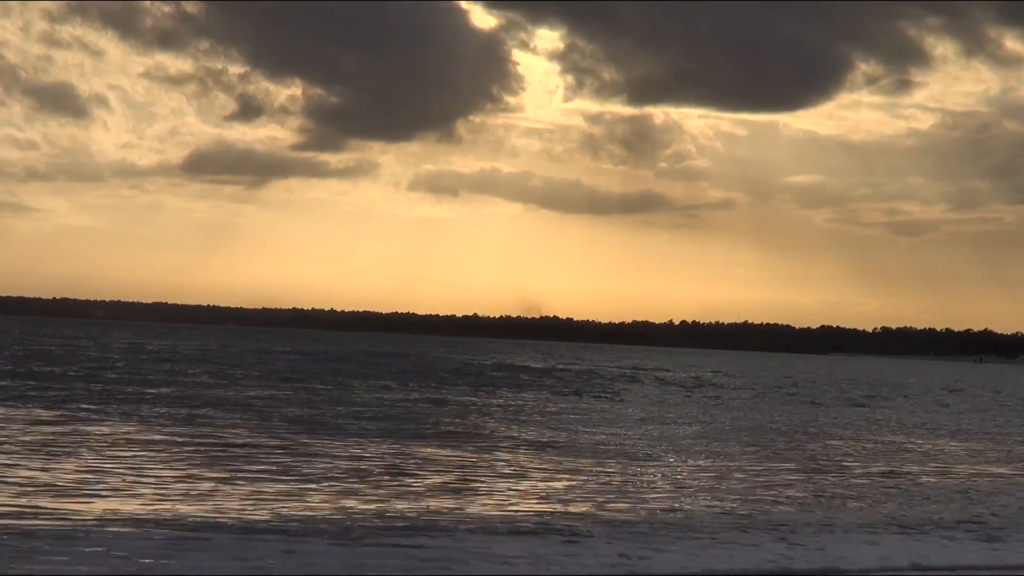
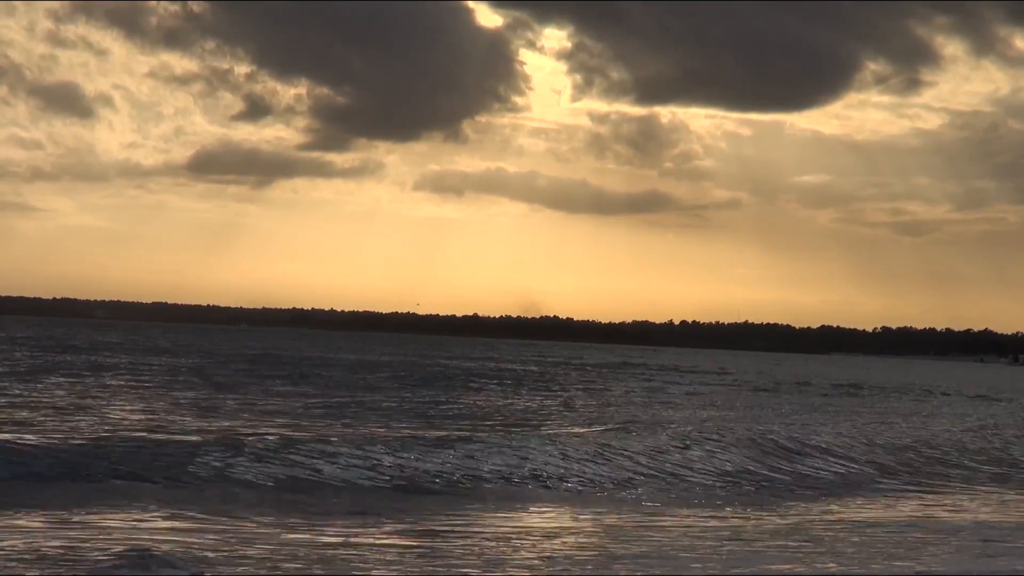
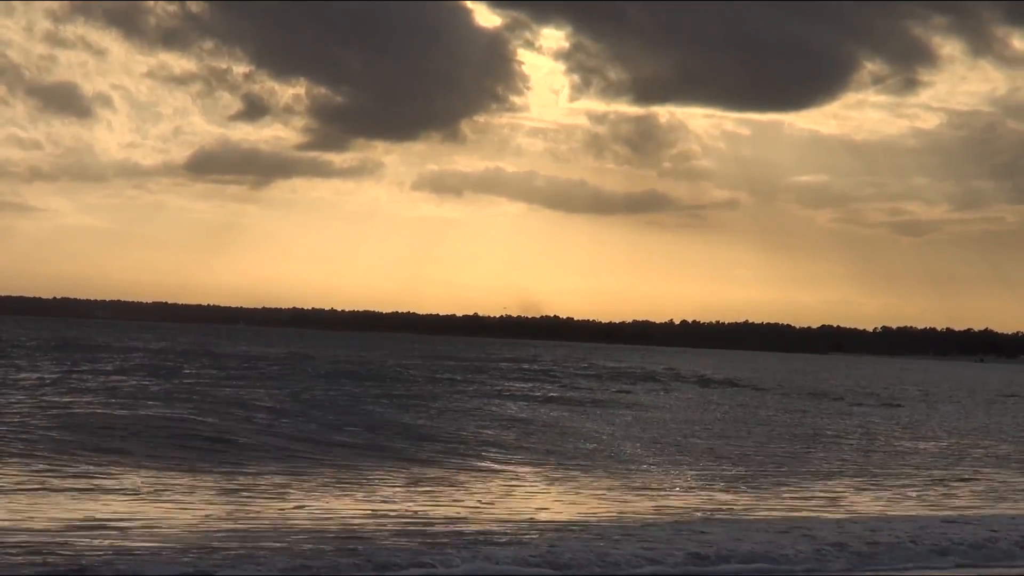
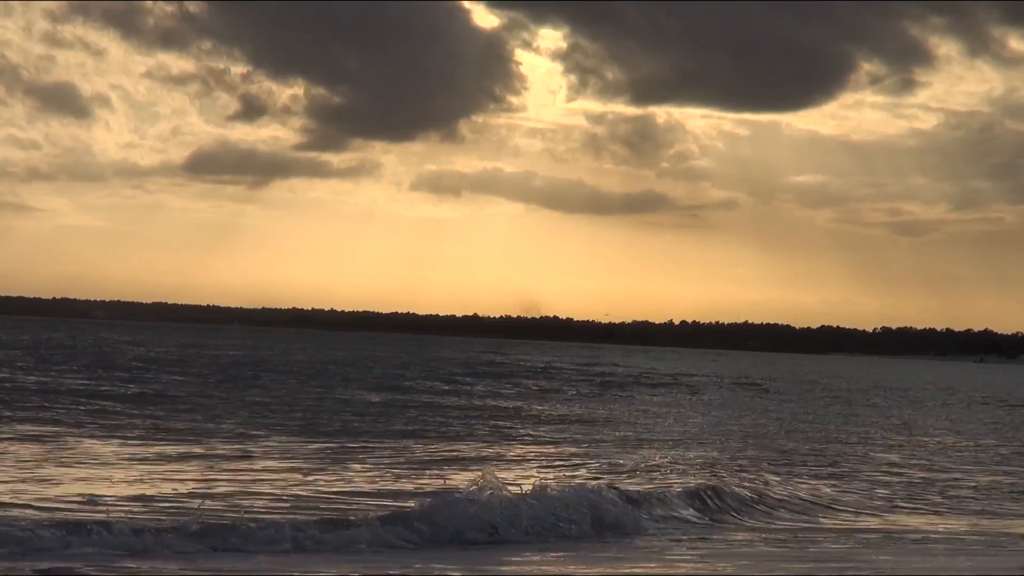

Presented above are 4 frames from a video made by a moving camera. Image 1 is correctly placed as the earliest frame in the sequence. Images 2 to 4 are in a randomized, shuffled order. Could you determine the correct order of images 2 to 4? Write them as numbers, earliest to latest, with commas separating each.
4, 3, 2
